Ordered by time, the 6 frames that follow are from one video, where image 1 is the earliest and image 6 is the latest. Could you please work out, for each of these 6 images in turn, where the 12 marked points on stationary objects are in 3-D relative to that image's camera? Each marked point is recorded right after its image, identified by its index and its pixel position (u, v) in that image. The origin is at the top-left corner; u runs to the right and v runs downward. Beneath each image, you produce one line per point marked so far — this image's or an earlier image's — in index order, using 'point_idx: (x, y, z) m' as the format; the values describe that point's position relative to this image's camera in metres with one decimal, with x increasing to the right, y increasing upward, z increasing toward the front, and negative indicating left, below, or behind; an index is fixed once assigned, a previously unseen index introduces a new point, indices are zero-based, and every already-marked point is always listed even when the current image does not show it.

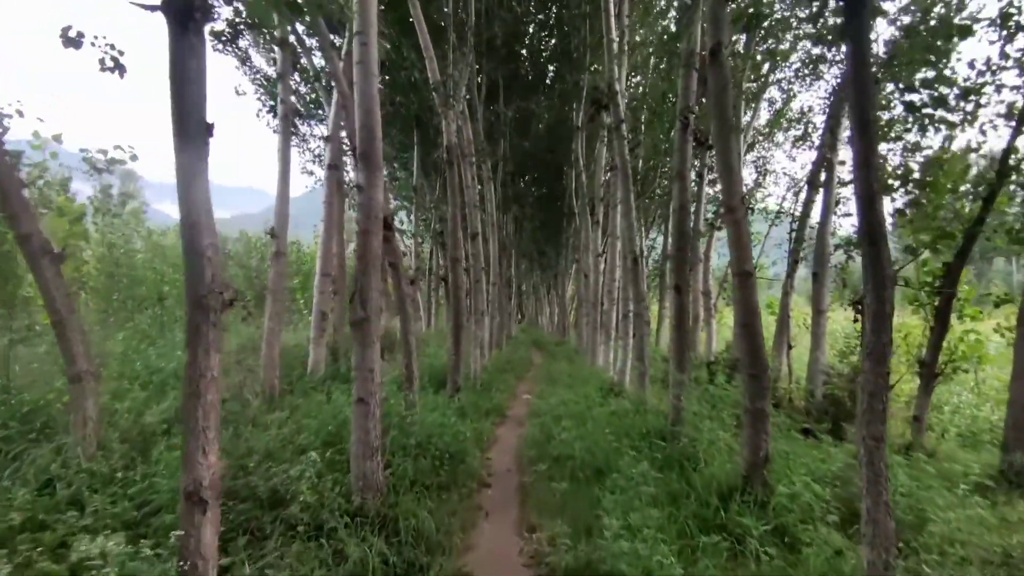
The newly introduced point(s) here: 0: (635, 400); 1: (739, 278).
0: (+2.1, -1.9, +9.5) m
1: (+2.0, +0.1, +5.0) m
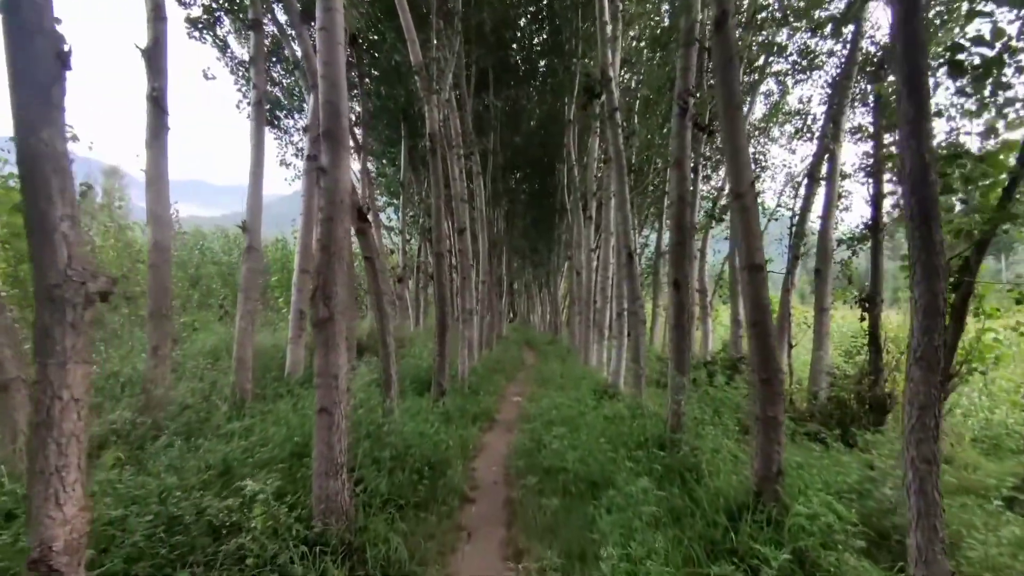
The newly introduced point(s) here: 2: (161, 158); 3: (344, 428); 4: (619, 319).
0: (+1.9, -1.9, +9.0) m
1: (+1.9, +0.1, +4.5) m
2: (-4.2, +1.6, +6.7) m
3: (-1.2, -1.0, +4.0) m
4: (+2.1, -0.6, +10.9) m
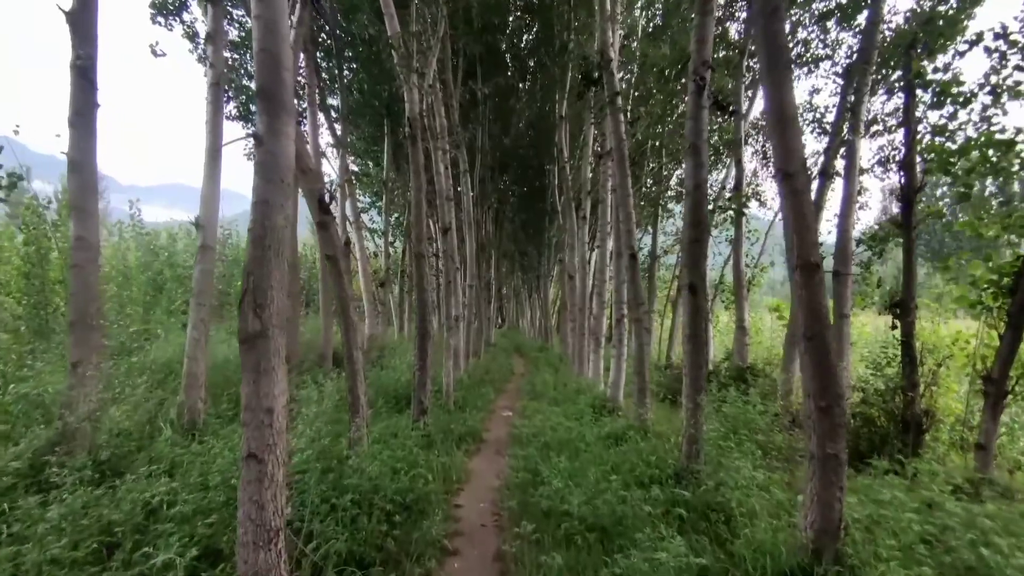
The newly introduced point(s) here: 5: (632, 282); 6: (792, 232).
0: (+1.8, -1.9, +8.1) m
1: (+1.9, +0.1, +3.6) m
2: (-4.3, +1.5, +5.7) m
3: (-1.3, -1.0, +3.0) m
4: (+1.9, -0.7, +10.0) m
5: (+1.8, +0.1, +8.3) m
6: (+1.8, +0.4, +3.6) m
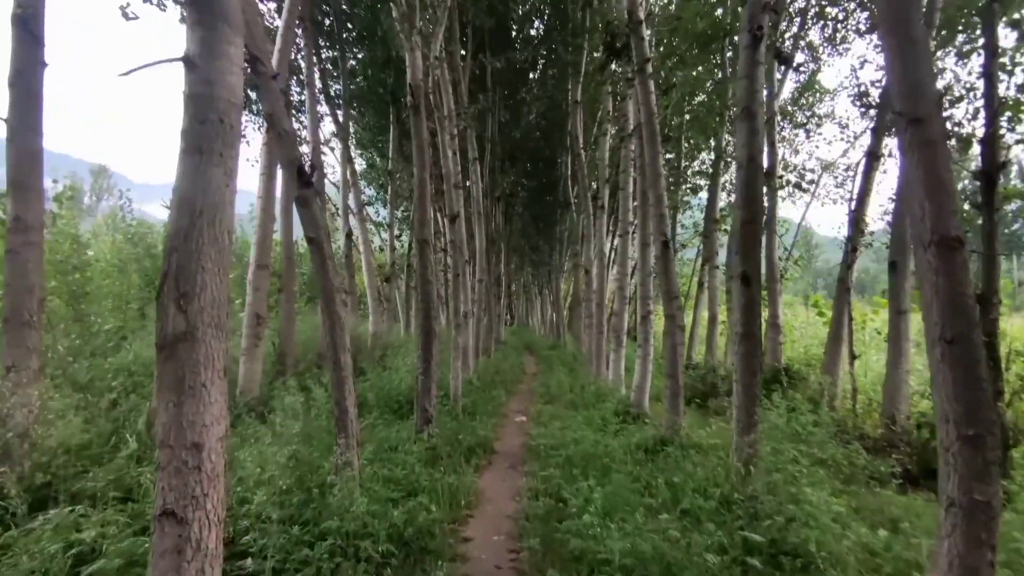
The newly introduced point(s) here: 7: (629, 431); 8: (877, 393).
0: (+2.0, -1.8, +7.1) m
1: (+2.0, +0.2, +2.6) m
2: (-4.2, +1.6, +4.8) m
3: (-1.1, -1.0, +2.1) m
4: (+2.1, -0.6, +9.0) m
5: (+2.0, +0.2, +7.3) m
6: (+1.9, +0.4, +2.6) m
7: (+1.6, -1.9, +7.5) m
8: (+6.2, -1.8, +9.4) m
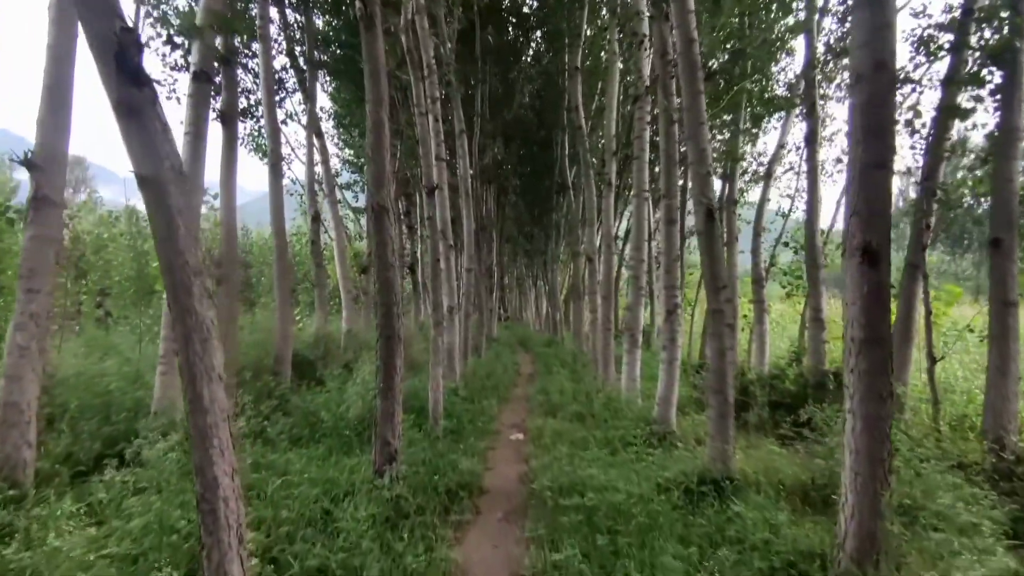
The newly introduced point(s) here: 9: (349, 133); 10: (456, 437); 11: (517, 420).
0: (+1.9, -1.7, +5.3) m
1: (+2.0, +0.3, +0.8) m
2: (-4.2, +1.7, +2.9) m
3: (-1.1, -0.9, +0.3) m
4: (+2.0, -0.5, +7.2) m
5: (+1.9, +0.3, +5.5) m
6: (+1.9, +0.5, +0.8) m
7: (+1.5, -1.8, +5.8) m
8: (+6.1, -1.6, +7.7) m
9: (-4.9, +4.7, +16.7) m
10: (-0.7, -1.8, +7.0) m
11: (+0.1, -2.1, +8.9) m
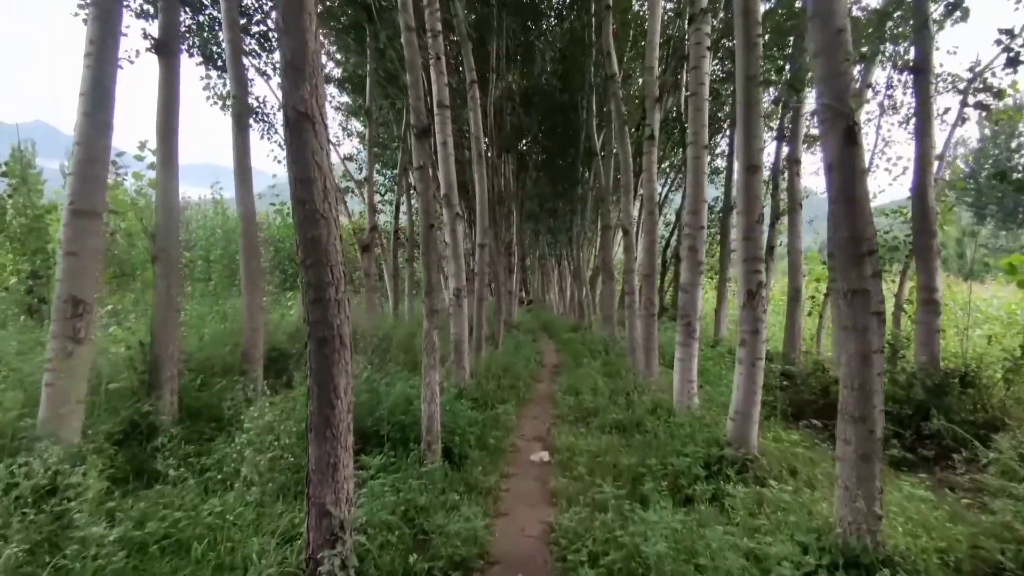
0: (+2.0, -1.5, +3.3) m
1: (+1.9, +0.3, -1.3) m
2: (-4.2, +1.8, +1.0) m
3: (-1.2, -0.9, -1.6) m
4: (+2.2, -0.2, +5.2) m
5: (+2.0, +0.5, +3.4) m
6: (+1.9, +0.6, -1.2) m
7: (+1.7, -1.6, +3.8) m
8: (+6.3, -1.3, +5.5) m
9: (-4.4, +5.2, +14.7) m
10: (-0.5, -1.6, +5.1) m
11: (+0.3, -1.8, +7.0) m
